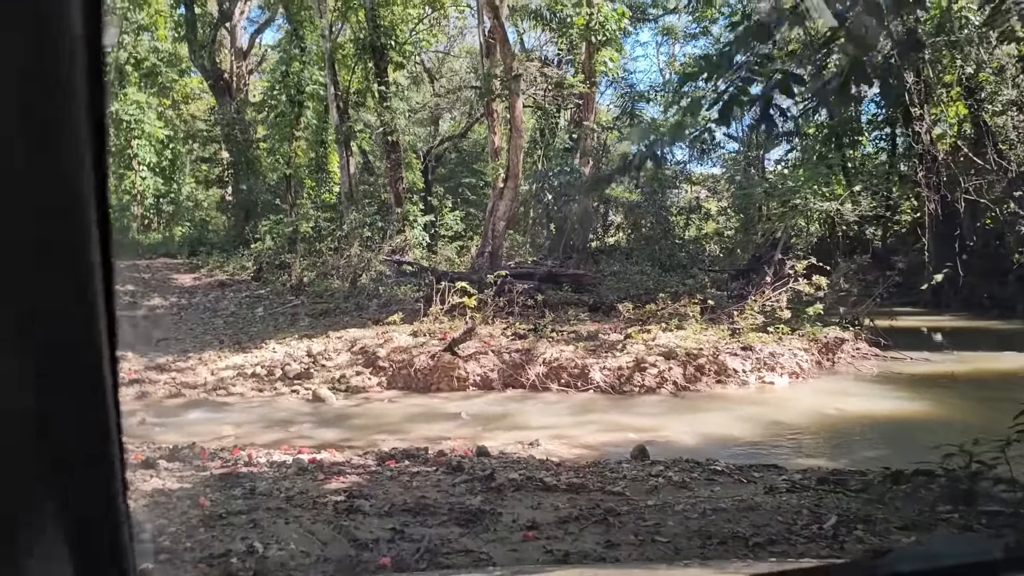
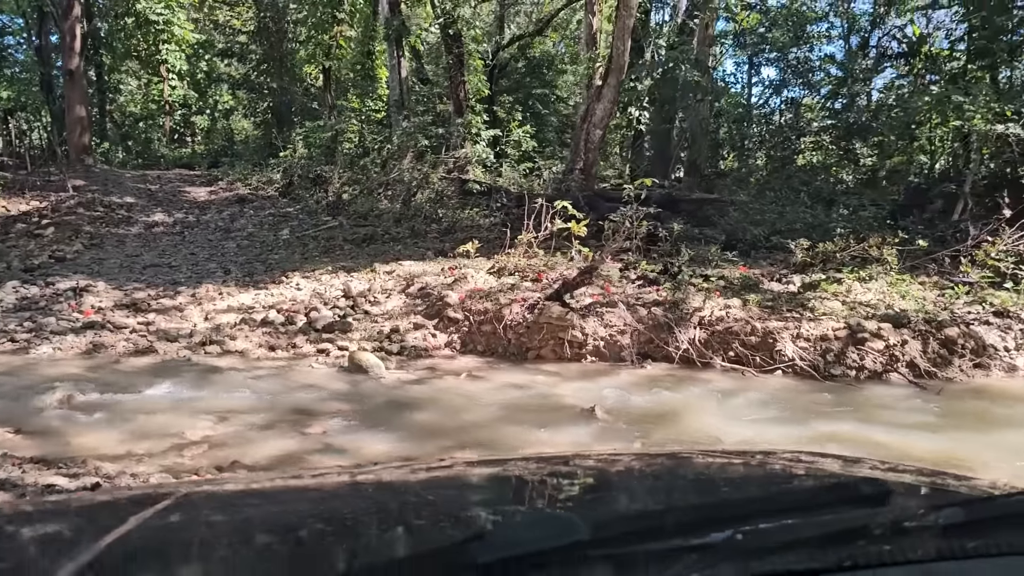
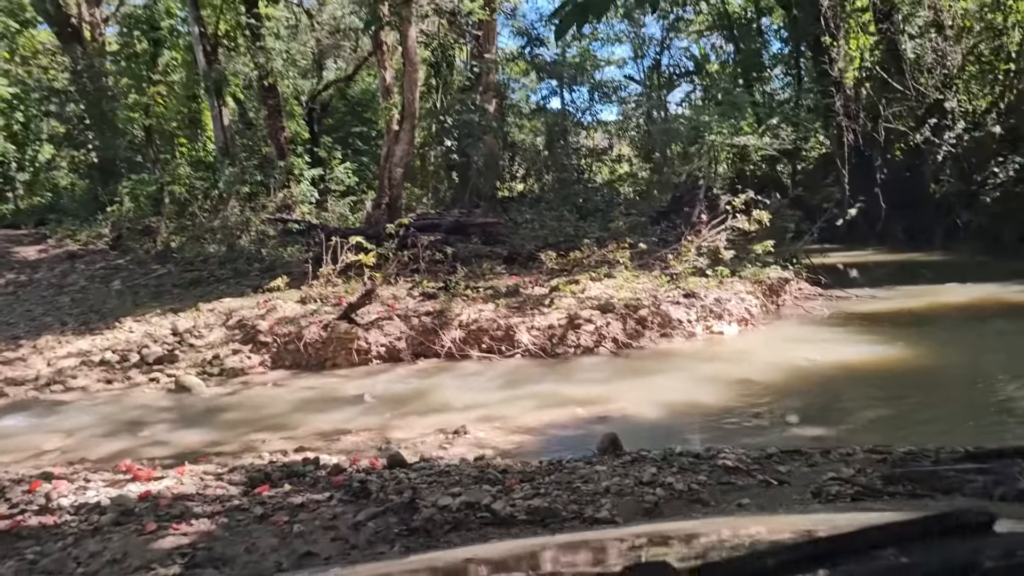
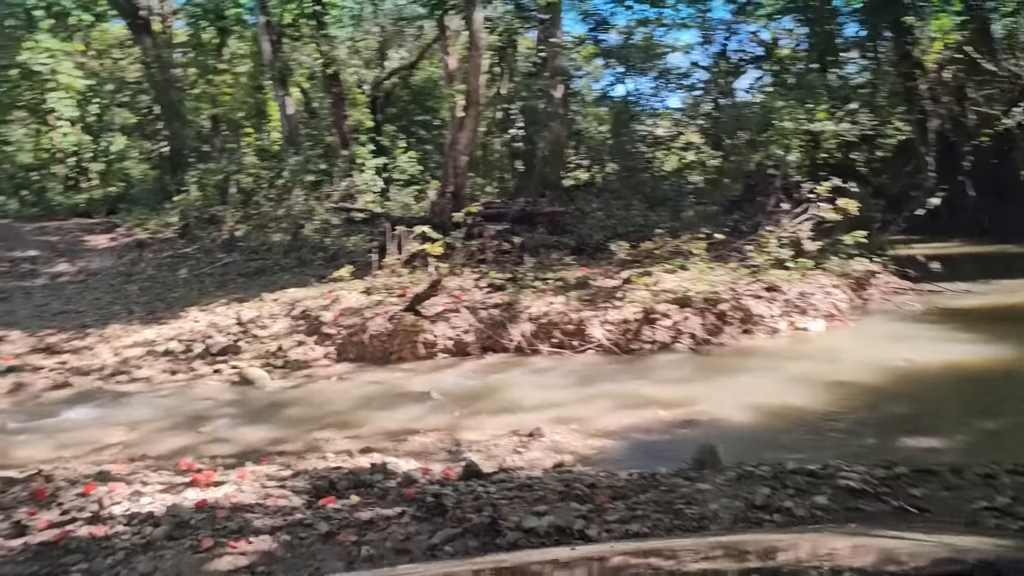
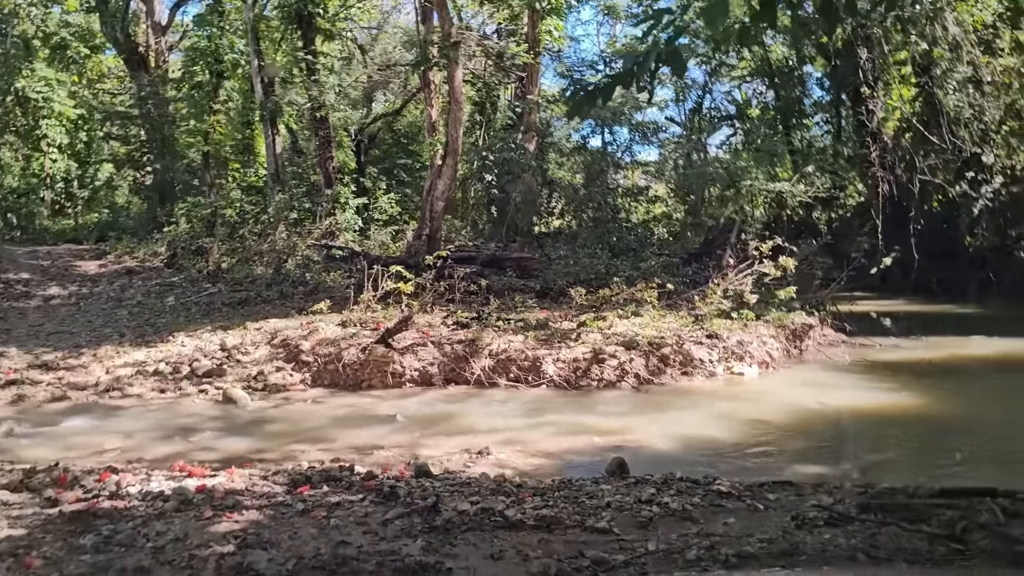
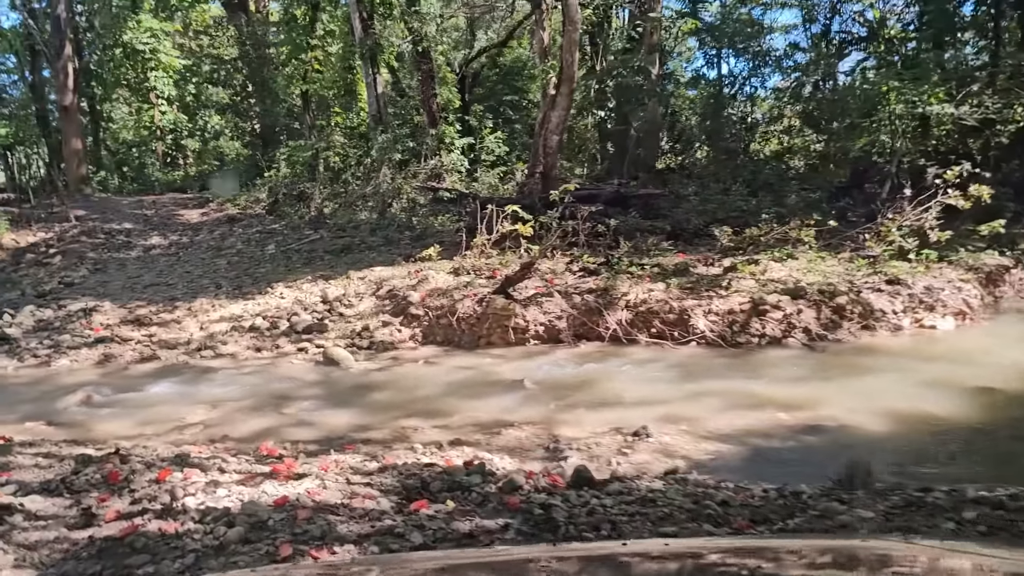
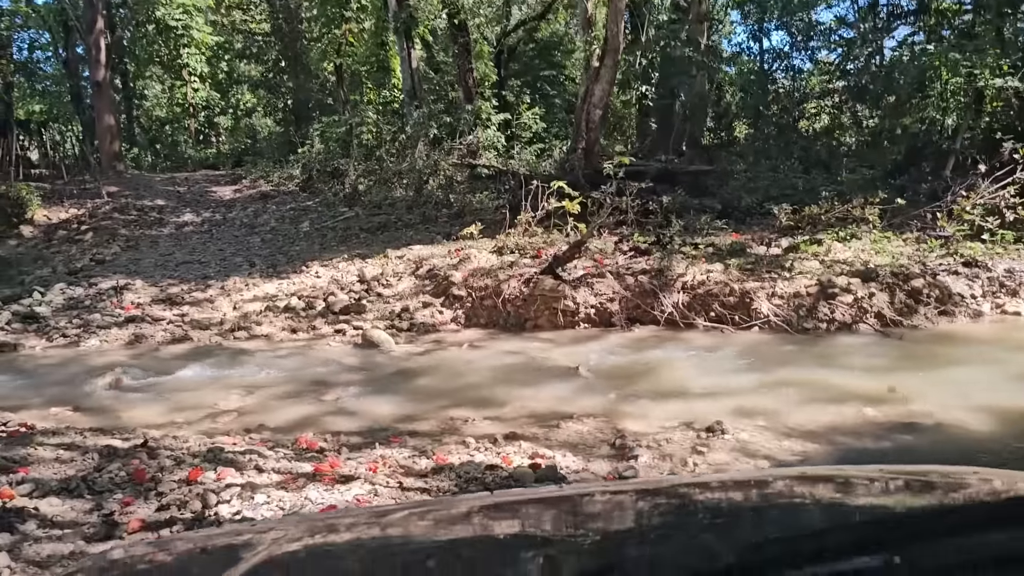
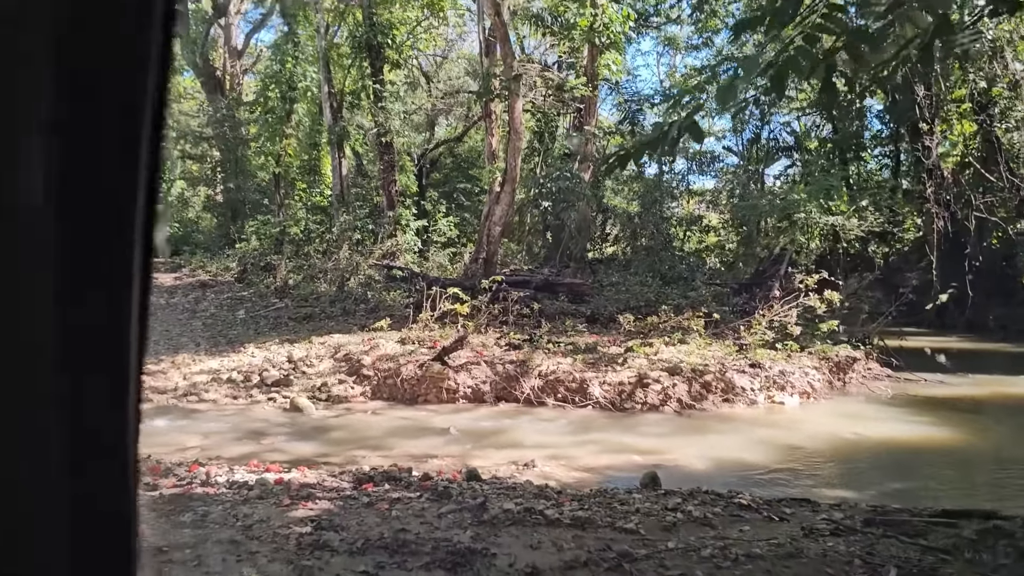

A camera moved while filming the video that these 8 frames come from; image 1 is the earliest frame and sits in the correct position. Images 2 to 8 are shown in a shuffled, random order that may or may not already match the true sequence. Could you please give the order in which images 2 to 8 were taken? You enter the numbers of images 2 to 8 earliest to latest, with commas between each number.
8, 5, 3, 4, 6, 7, 2
